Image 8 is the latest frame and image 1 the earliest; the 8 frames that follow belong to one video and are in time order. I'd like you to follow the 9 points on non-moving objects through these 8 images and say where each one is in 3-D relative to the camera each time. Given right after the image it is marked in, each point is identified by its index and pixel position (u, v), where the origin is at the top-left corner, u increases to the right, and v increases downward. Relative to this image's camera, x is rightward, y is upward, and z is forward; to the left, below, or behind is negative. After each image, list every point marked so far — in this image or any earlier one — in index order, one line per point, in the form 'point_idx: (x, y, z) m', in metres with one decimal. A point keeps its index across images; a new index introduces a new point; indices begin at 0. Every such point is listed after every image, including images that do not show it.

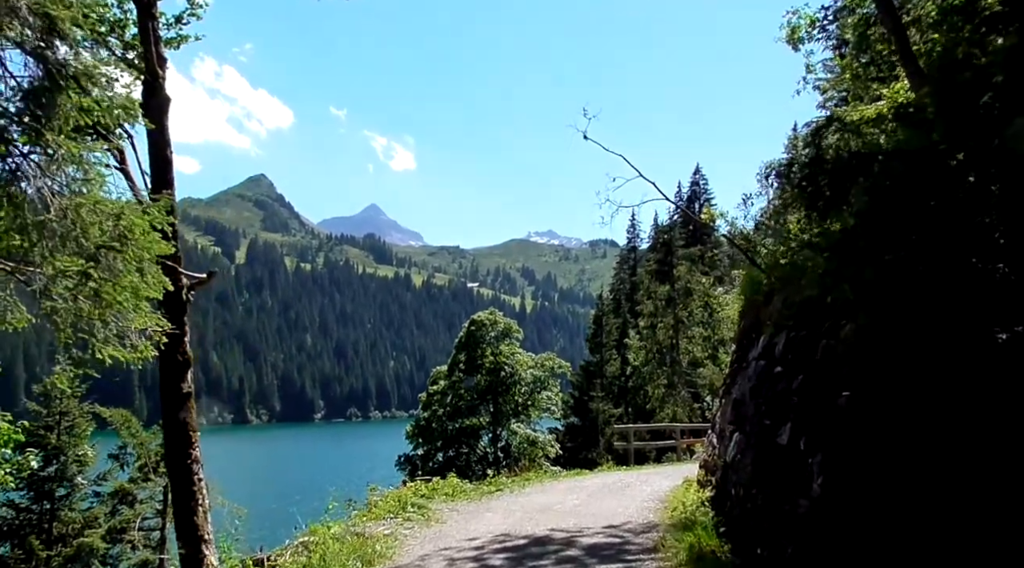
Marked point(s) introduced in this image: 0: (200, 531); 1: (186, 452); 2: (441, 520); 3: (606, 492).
0: (-5.4, -4.2, +16.4) m
1: (-5.7, -2.9, +16.7) m
2: (-1.2, -3.9, +15.8) m
3: (+1.8, -3.9, +18.2) m
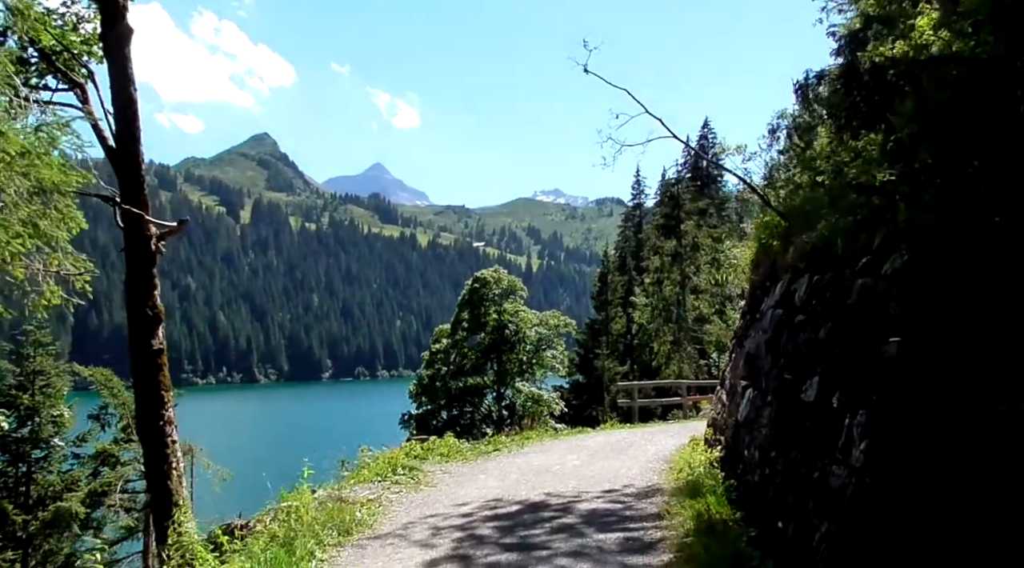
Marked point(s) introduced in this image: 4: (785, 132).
0: (-5.5, -3.4, +15.4) m
1: (-5.7, -2.1, +15.6) m
2: (-1.2, -3.1, +14.8) m
3: (+1.8, -3.0, +17.2) m
4: (+3.7, +2.0, +13.1) m
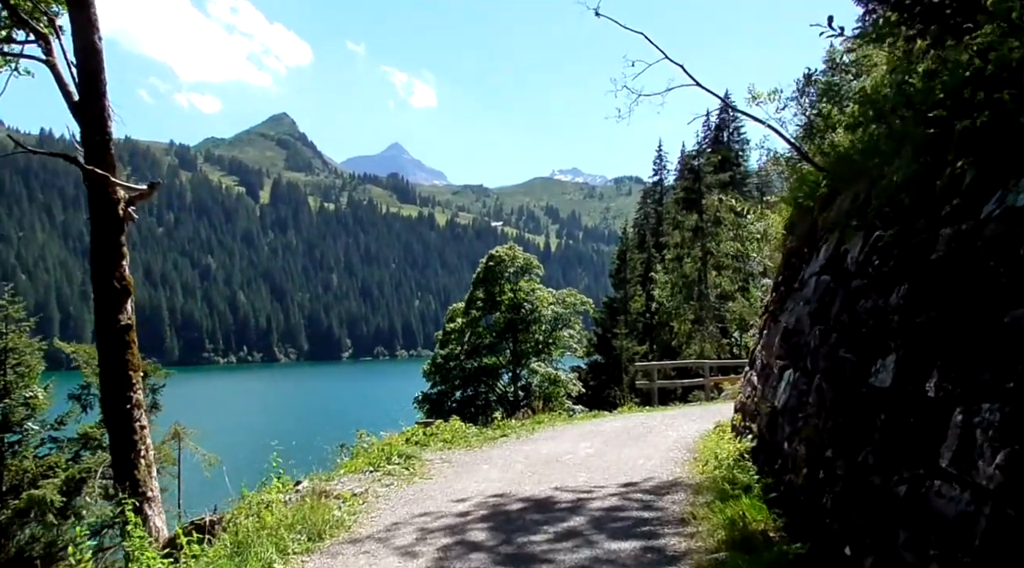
0: (-5.4, -2.9, +14.0) m
1: (-5.7, -1.7, +14.2) m
2: (-1.2, -2.6, +13.3) m
3: (+1.9, -2.5, +15.6) m
4: (+3.7, +2.4, +11.5) m
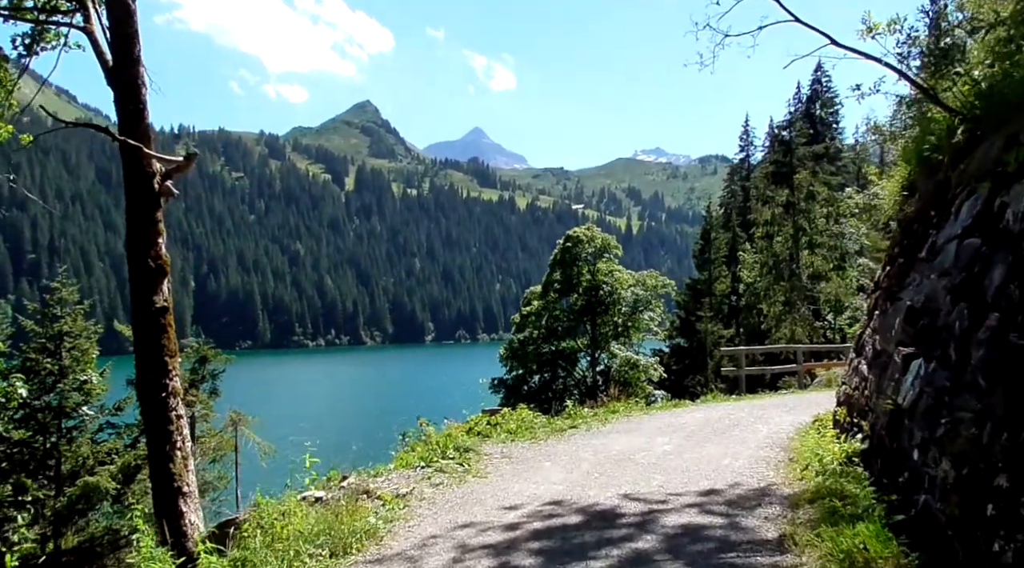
0: (-4.5, -2.7, +12.9) m
1: (-4.8, -1.4, +13.1) m
2: (-0.4, -2.3, +11.8) m
3: (+2.9, -2.1, +13.9) m
4: (+4.3, +2.7, +9.5) m
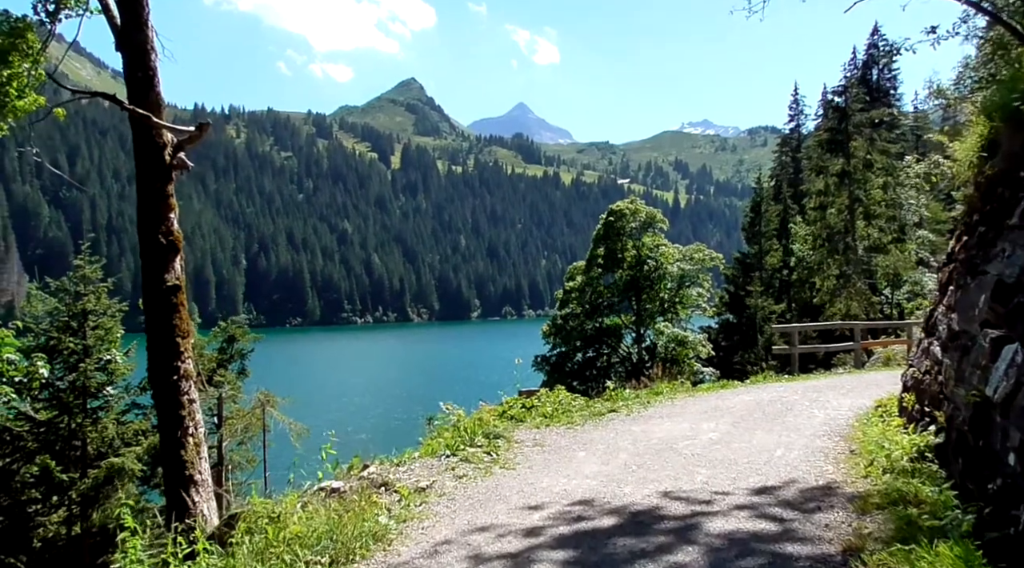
0: (-4.1, -2.4, +12.2) m
1: (-4.3, -1.1, +12.4) m
2: (0.0, -2.0, +10.9) m
3: (+3.3, -1.8, +12.8) m
4: (+4.5, +3.0, +8.2) m
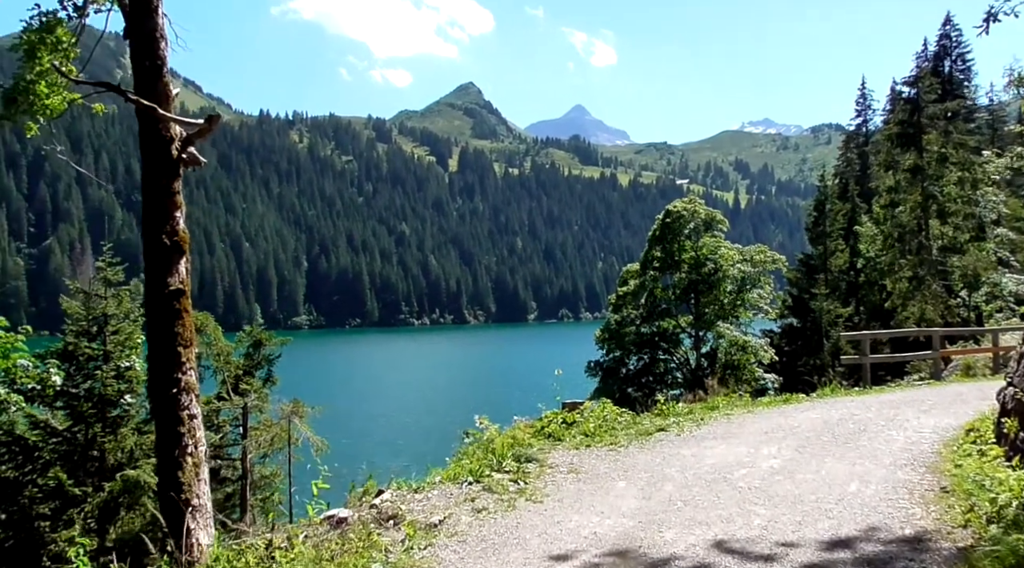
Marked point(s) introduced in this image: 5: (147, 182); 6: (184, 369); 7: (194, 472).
0: (-3.7, -2.4, +11.1) m
1: (-4.0, -1.1, +11.3) m
2: (+0.3, -2.1, +9.6) m
3: (+3.7, -1.8, +11.2) m
4: (+4.6, +3.0, +6.6) m
5: (-4.4, +1.2, +11.7) m
6: (-3.9, -1.0, +11.4) m
7: (-3.6, -2.2, +11.1) m
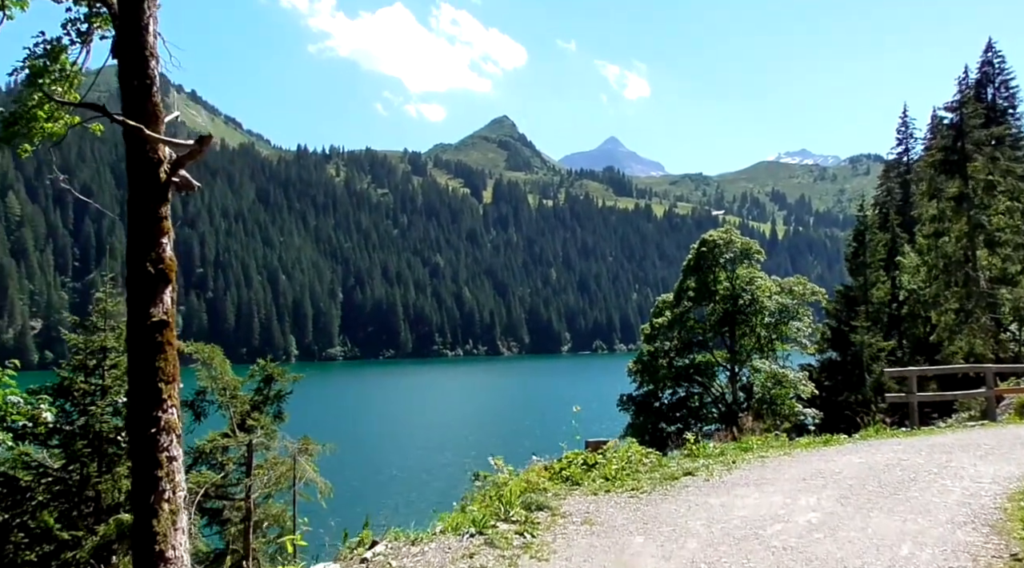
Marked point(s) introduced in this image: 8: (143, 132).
0: (-3.6, -2.7, +10.1) m
1: (-3.9, -1.5, +10.4) m
2: (+0.3, -2.4, +8.5) m
3: (+3.8, -2.2, +10.0) m
4: (+4.6, +2.8, +5.6) m
5: (-4.3, +0.9, +10.9) m
6: (-3.8, -1.4, +10.5) m
7: (-3.5, -2.5, +10.1) m
8: (-4.2, +1.7, +10.5) m
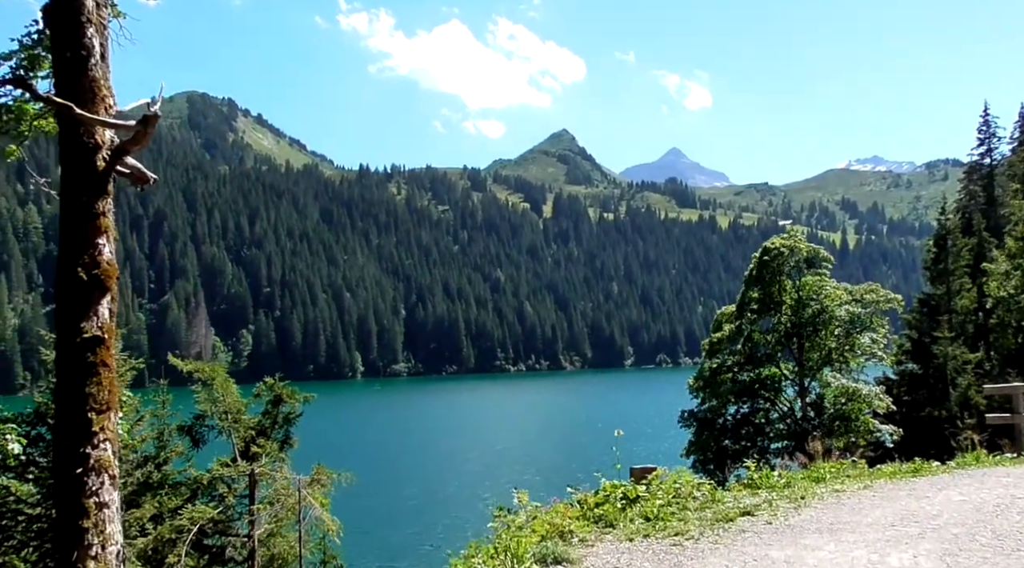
0: (-3.6, -2.8, +8.3) m
1: (-3.8, -1.5, +8.6) m
2: (+0.3, -2.3, +6.4) m
3: (+3.8, -2.1, +7.7) m
4: (+4.2, +2.9, +3.2) m
5: (-4.3, +0.8, +9.1) m
6: (-3.7, -1.4, +8.6) m
7: (-3.5, -2.5, +8.3) m
8: (-4.1, +1.7, +8.8) m
